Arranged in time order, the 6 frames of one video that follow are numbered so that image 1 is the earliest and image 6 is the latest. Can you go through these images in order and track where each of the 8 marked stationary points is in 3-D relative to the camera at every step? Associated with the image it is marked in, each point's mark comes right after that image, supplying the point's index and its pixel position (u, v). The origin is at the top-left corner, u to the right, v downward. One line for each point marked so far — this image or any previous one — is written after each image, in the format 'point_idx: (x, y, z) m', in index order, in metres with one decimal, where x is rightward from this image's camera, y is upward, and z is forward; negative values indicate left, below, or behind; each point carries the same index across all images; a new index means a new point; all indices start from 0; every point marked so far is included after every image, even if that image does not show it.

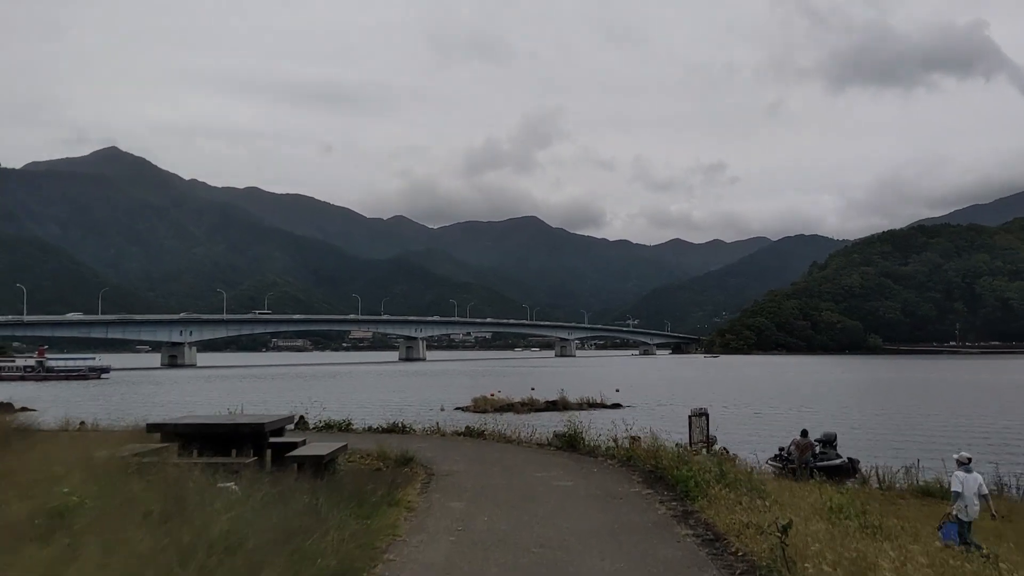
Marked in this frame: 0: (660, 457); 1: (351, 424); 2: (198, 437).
0: (+2.4, -2.7, +12.9) m
1: (-3.8, -3.3, +19.2) m
2: (-4.1, -1.9, +10.6) m
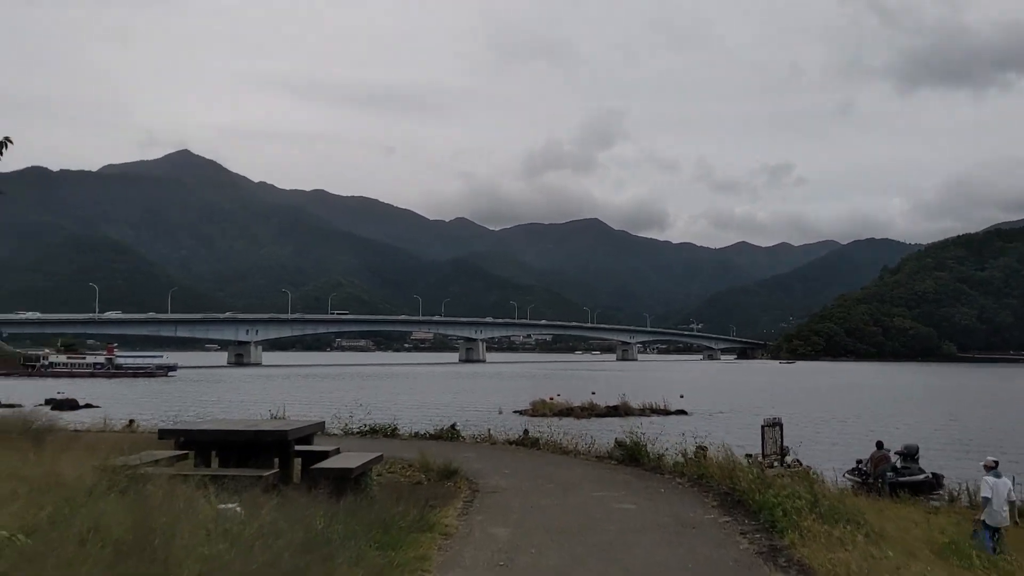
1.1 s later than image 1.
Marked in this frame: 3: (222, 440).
0: (+3.1, -2.6, +11.3) m
1: (-2.5, -3.2, +18.1) m
2: (-3.5, -1.8, +9.5) m
3: (-3.4, -1.8, +9.5) m
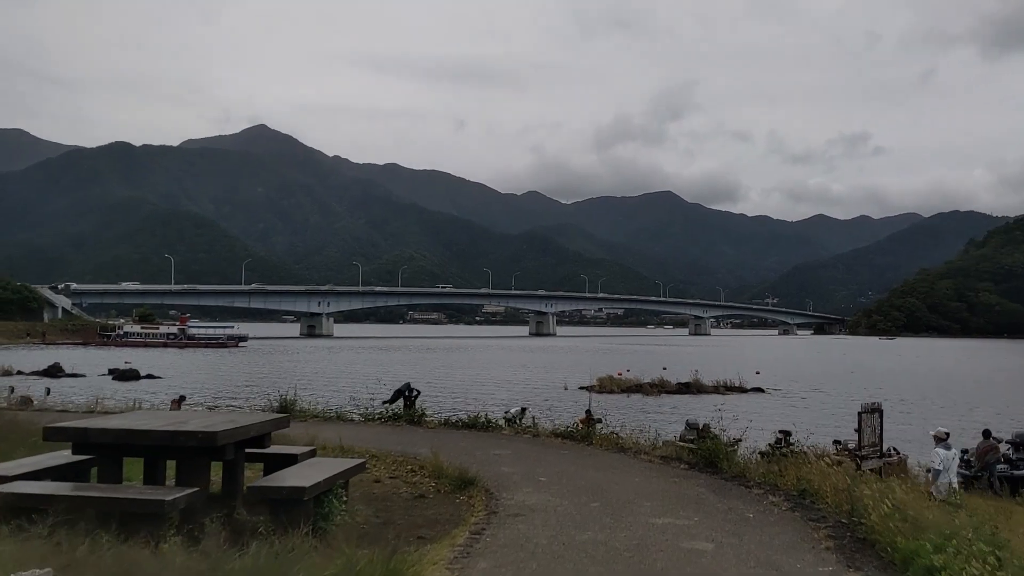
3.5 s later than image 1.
0: (+3.4, -2.1, +8.1) m
1: (-1.6, -2.5, +15.3) m
2: (-3.3, -1.4, +6.9) m
3: (-3.2, -1.3, +6.9) m
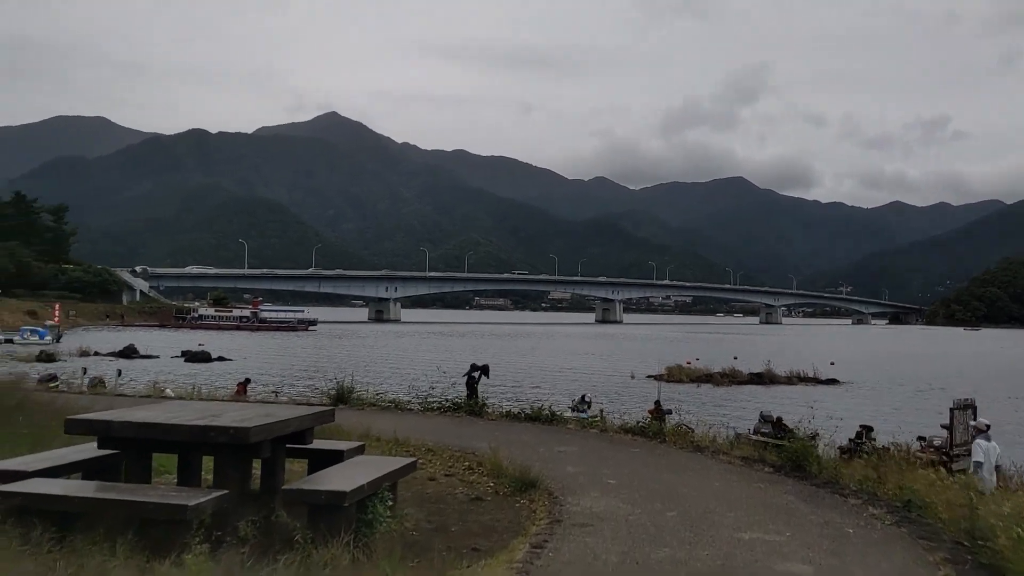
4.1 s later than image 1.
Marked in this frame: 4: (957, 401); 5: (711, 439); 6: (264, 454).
0: (+4.0, -2.0, +6.9) m
1: (-0.4, -2.2, +14.6) m
2: (-2.8, -1.2, +6.3) m
3: (-2.7, -1.2, +6.2) m
4: (+10.8, -2.8, +19.5) m
5: (+3.3, -2.5, +13.2) m
6: (-2.0, -1.3, +6.3) m
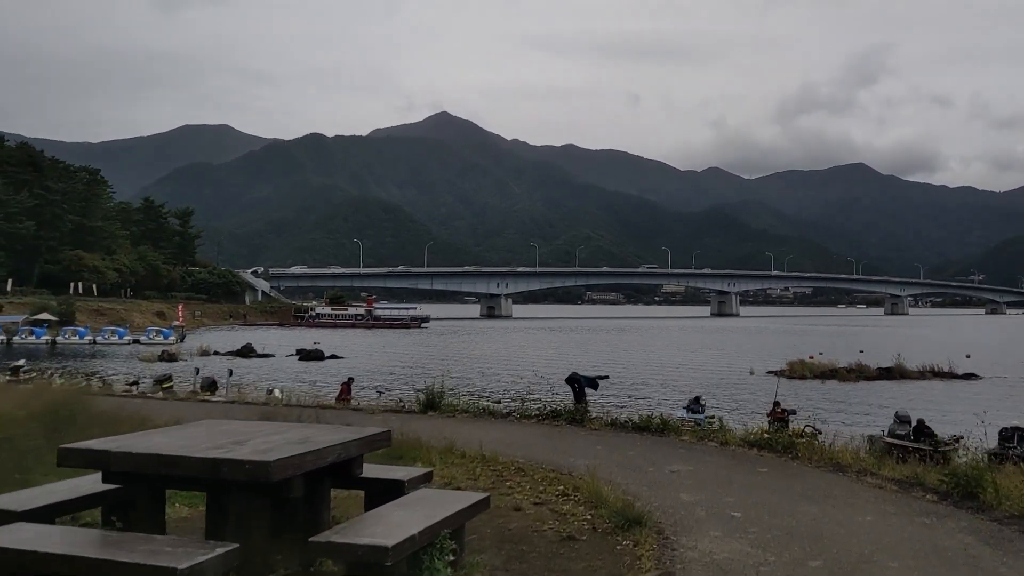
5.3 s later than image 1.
0: (+4.6, -1.9, +4.9) m
1: (+1.3, -2.1, +13.0) m
2: (-2.3, -1.2, +5.1) m
3: (-2.2, -1.2, +5.1) m
4: (+13.1, -2.5, +16.4) m
5: (+4.8, -2.3, +11.1) m
6: (-1.4, -1.3, +5.1) m
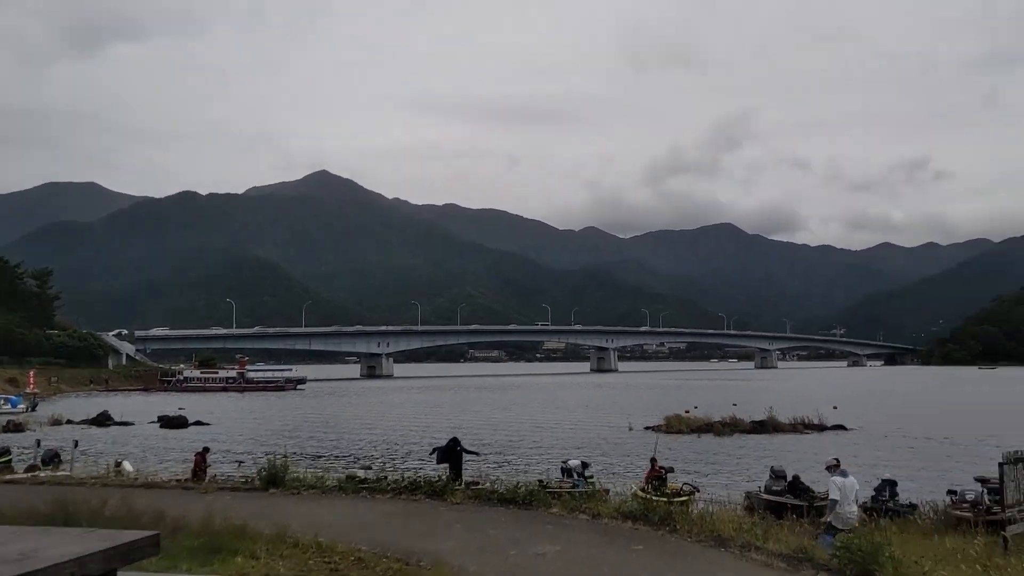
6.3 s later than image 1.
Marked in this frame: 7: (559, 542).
0: (+3.6, -2.2, +4.3) m
1: (-0.8, -2.9, +11.9) m
2: (-3.2, -1.5, +3.7) m
3: (-3.1, -1.5, +3.7) m
4: (+10.4, -3.5, +16.9) m
5: (+2.9, -3.0, +10.5) m
6: (-2.4, -1.6, +3.8) m
7: (+0.5, -2.7, +8.8) m
